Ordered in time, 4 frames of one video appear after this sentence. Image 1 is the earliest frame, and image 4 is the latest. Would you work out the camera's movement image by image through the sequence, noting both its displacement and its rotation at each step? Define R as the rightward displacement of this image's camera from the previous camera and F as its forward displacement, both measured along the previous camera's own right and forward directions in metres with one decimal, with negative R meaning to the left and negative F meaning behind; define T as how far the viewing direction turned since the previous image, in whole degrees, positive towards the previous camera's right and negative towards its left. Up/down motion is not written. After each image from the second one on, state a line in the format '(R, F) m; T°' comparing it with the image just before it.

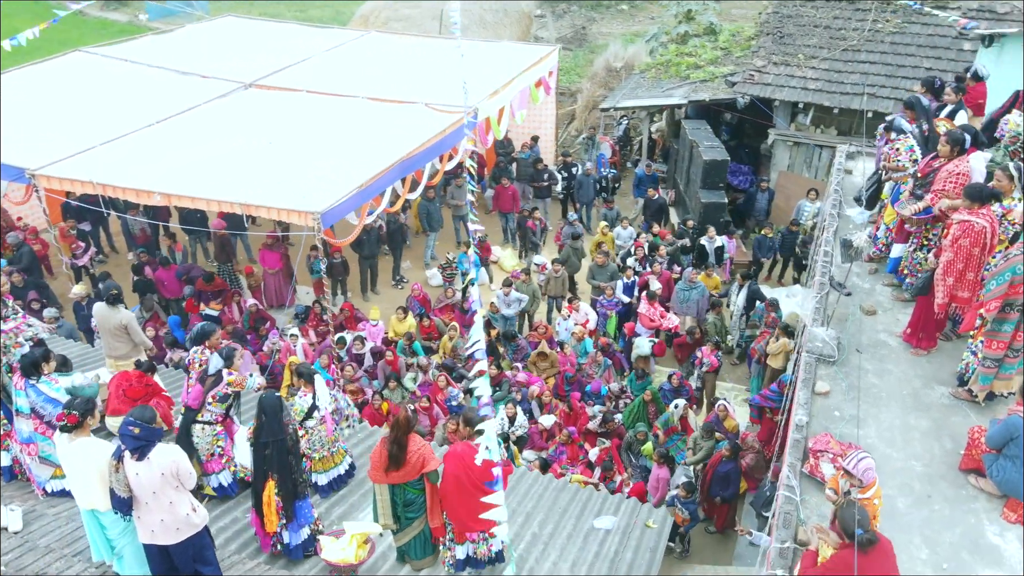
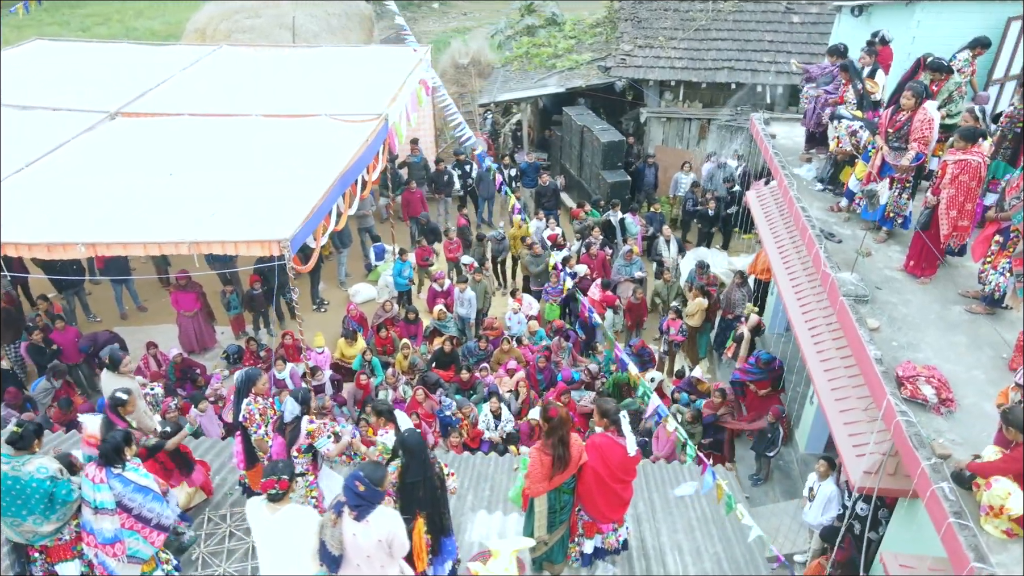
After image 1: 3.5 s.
(-1.7, +0.2) m; +14°
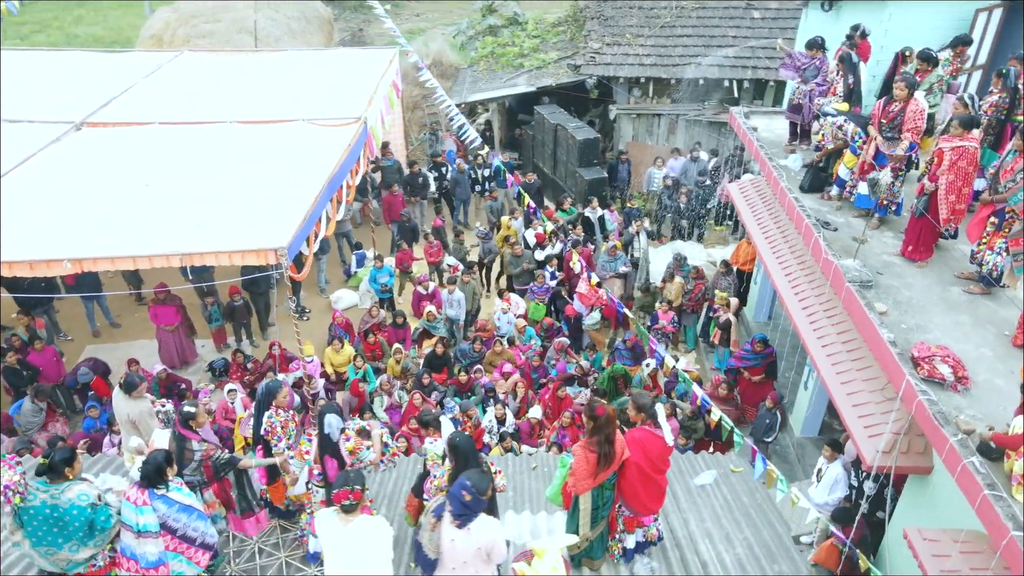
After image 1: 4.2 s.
(-0.5, 0.0) m; +4°
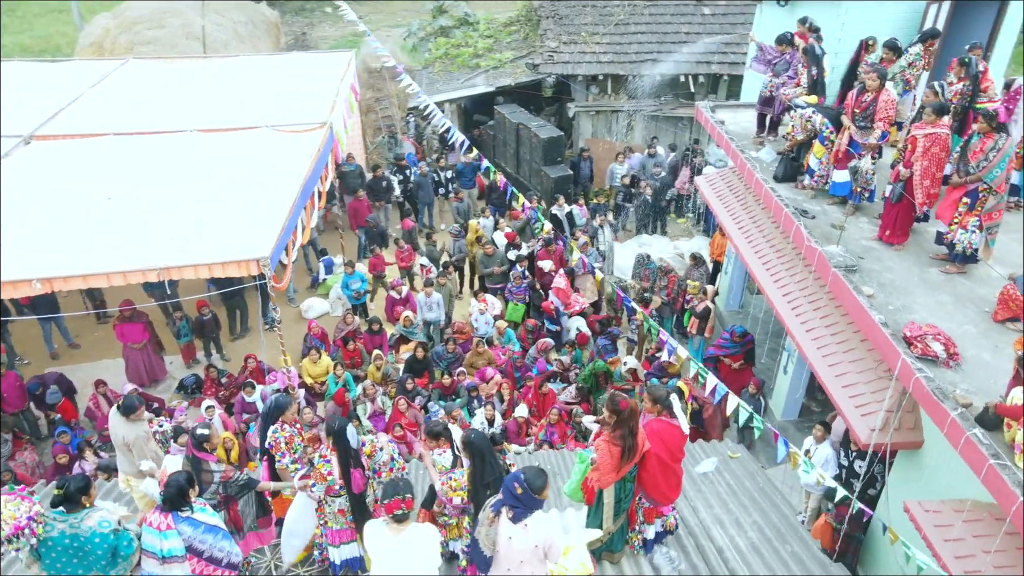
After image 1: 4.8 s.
(-0.4, 0.0) m; +4°
